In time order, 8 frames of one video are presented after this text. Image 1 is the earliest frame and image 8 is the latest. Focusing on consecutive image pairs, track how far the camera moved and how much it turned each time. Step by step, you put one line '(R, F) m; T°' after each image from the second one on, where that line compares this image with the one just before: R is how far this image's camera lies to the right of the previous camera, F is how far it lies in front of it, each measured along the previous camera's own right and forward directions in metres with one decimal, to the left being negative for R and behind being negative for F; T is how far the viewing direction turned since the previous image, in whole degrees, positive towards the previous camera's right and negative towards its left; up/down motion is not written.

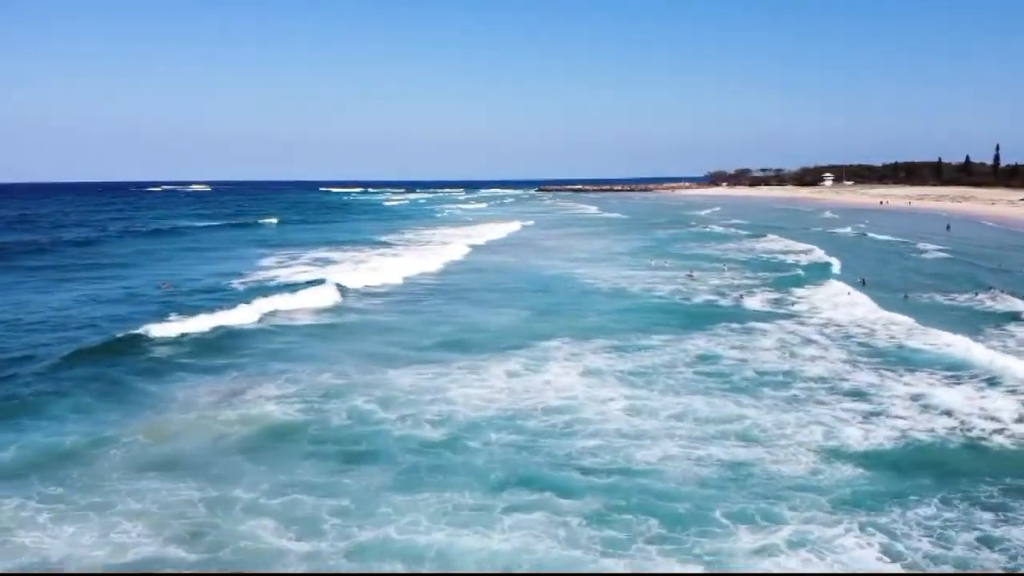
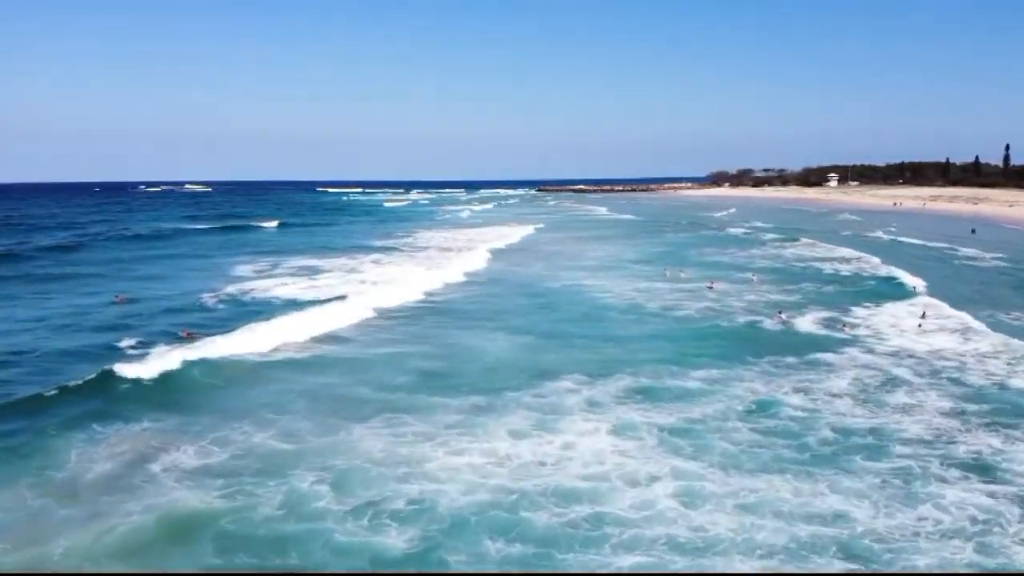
(0.0, +4.0) m; 0°
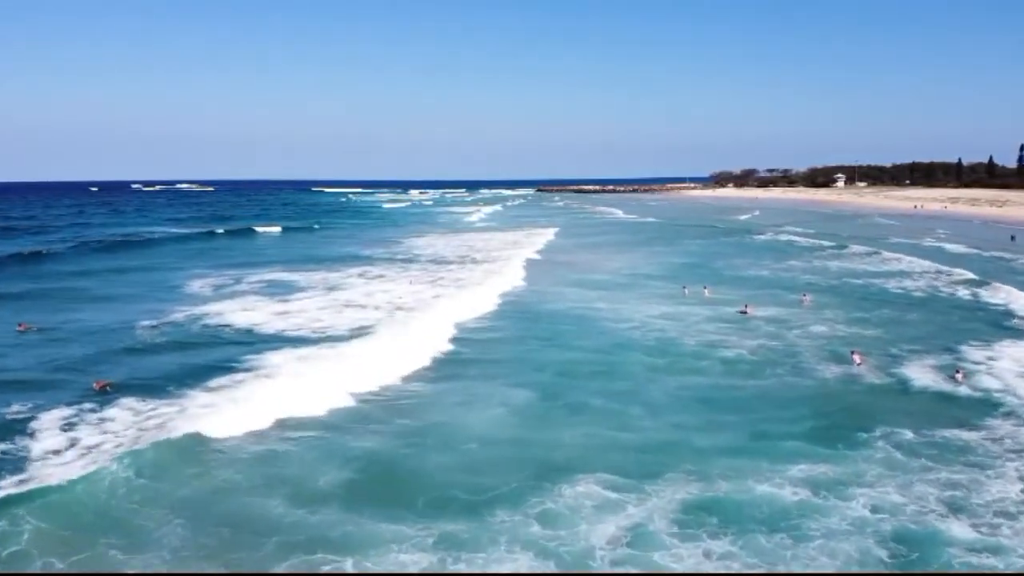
(0.0, +5.1) m; 0°
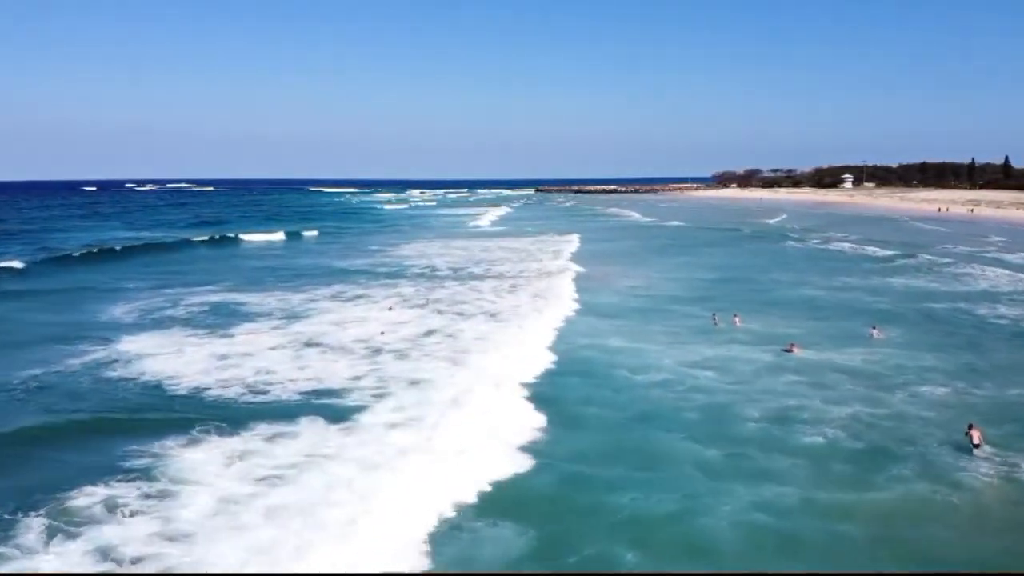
(+0.1, +5.3) m; 0°
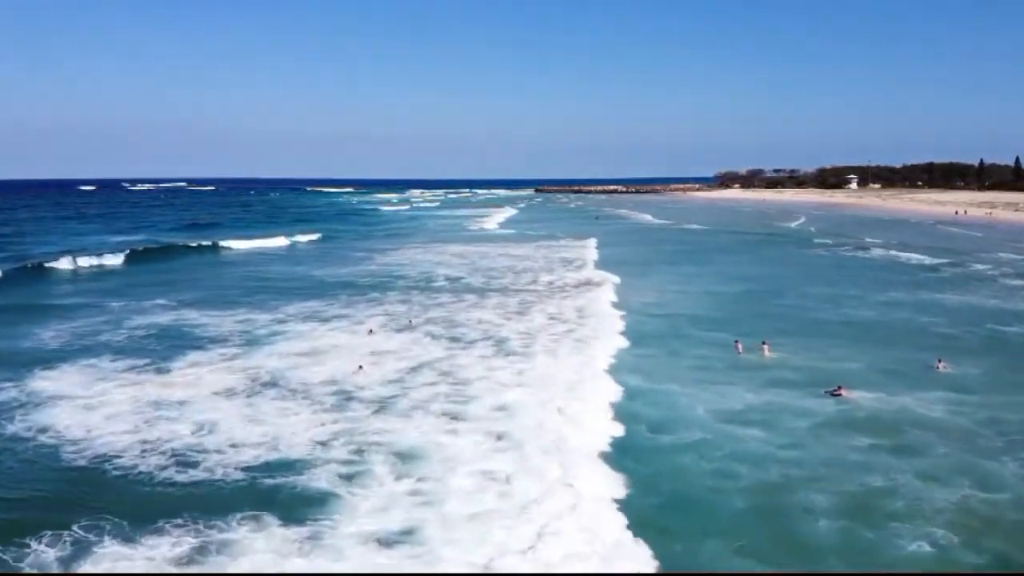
(-0.1, +3.5) m; 0°
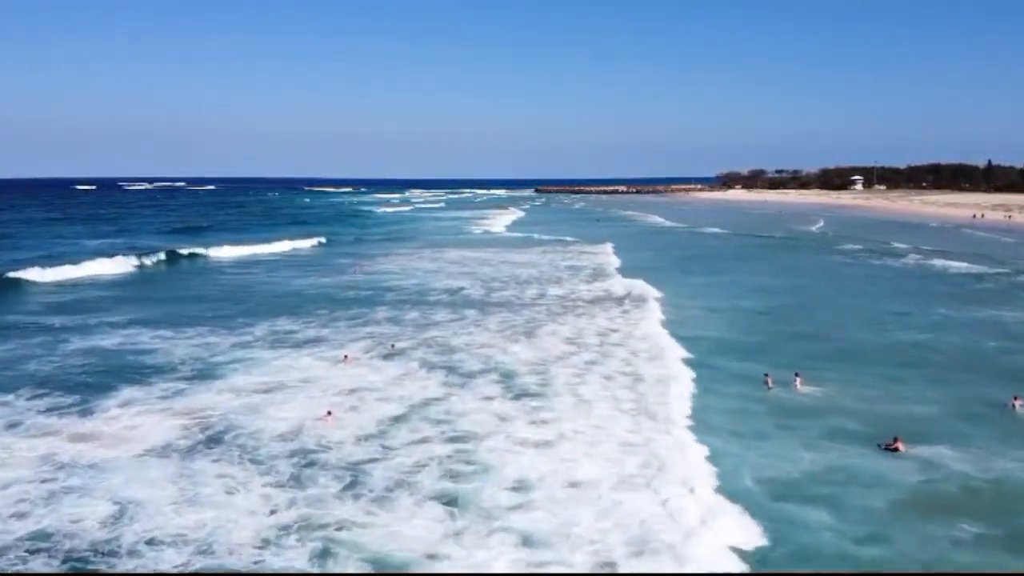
(-0.2, +3.1) m; 0°
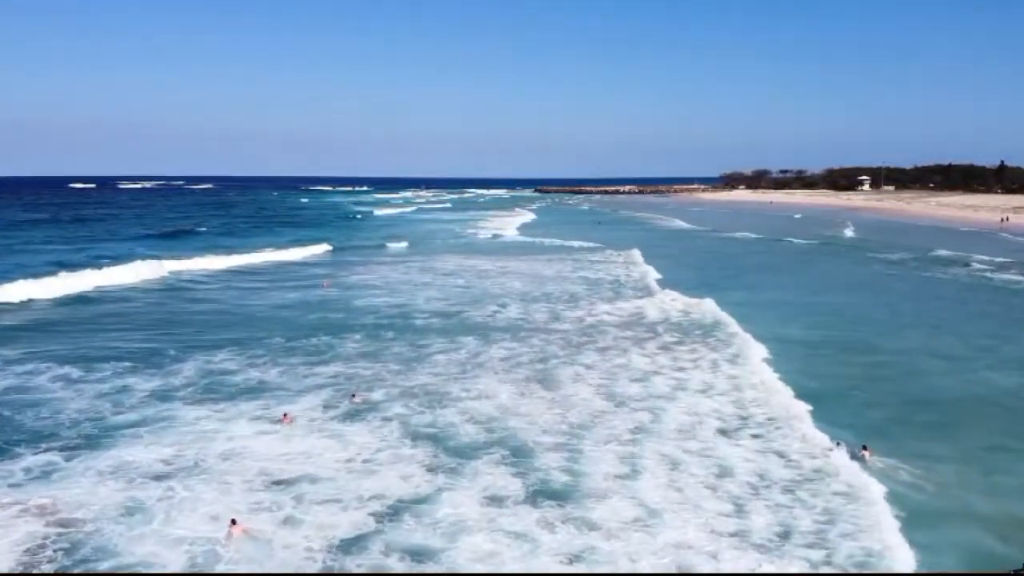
(-0.2, +4.4) m; 0°
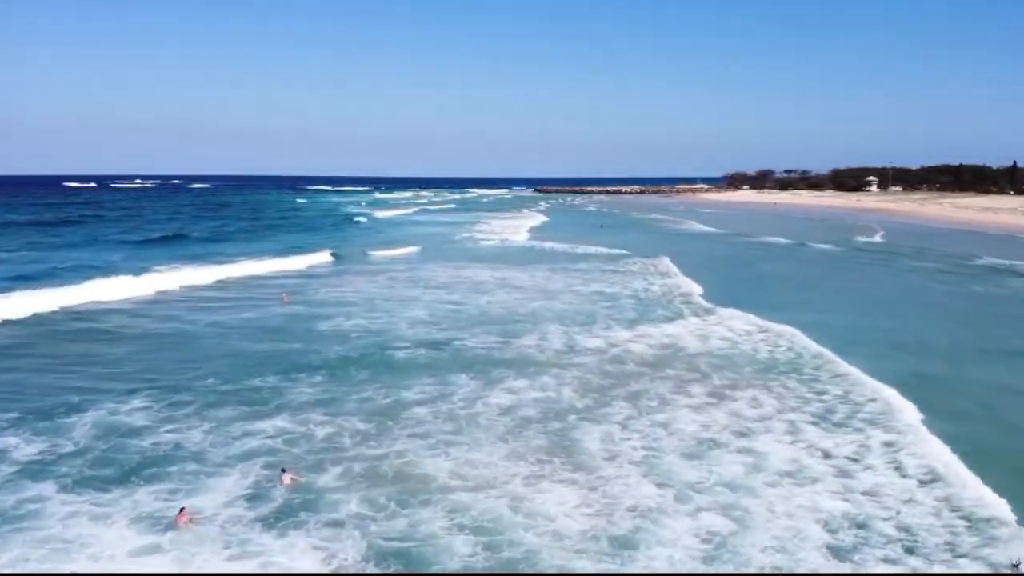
(-0.1, +3.7) m; 0°
